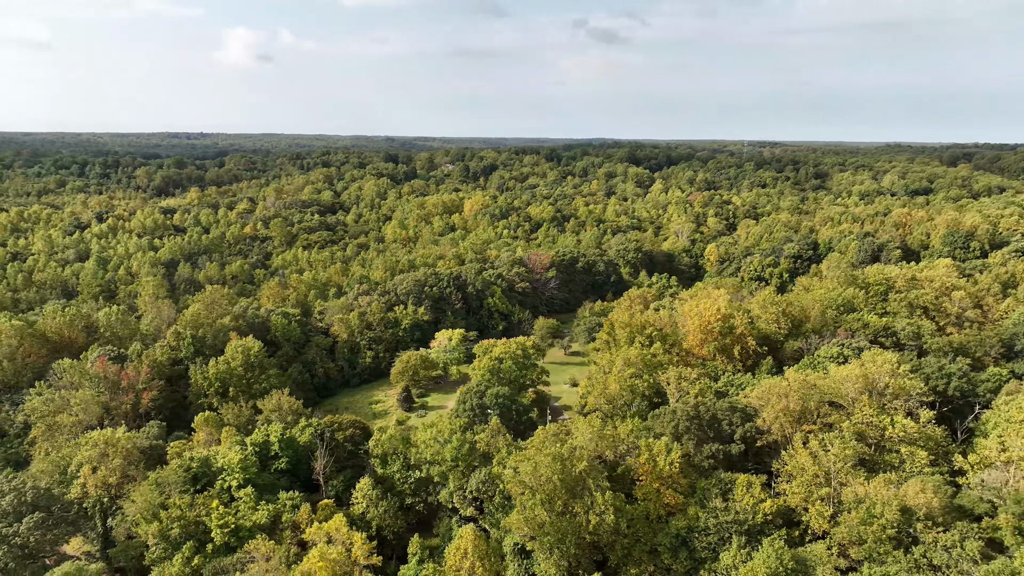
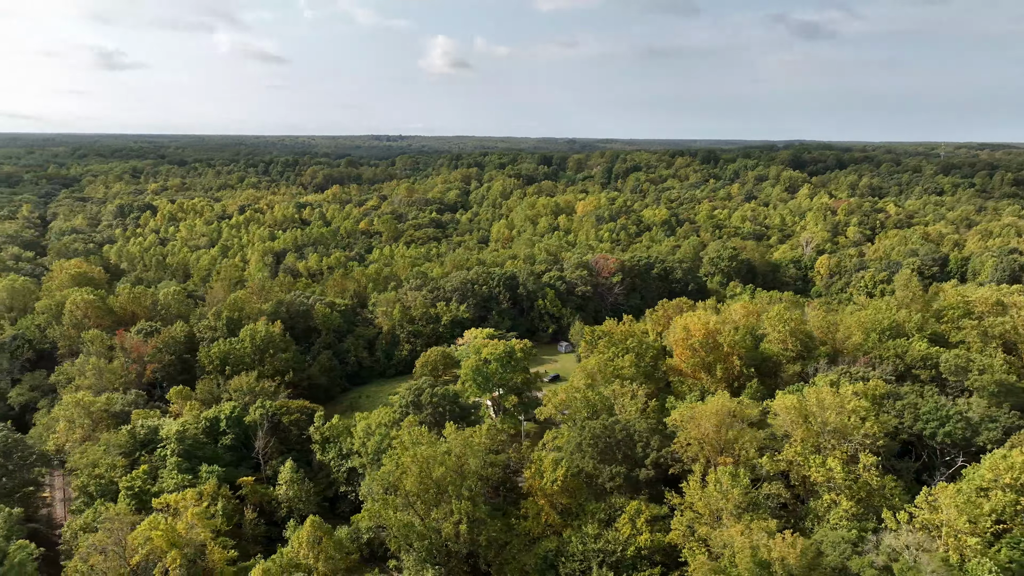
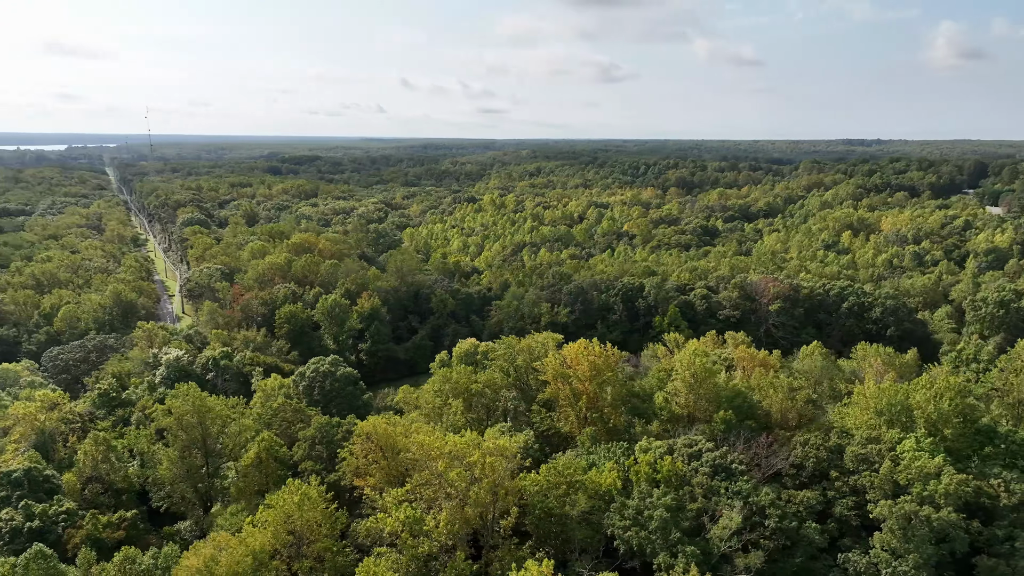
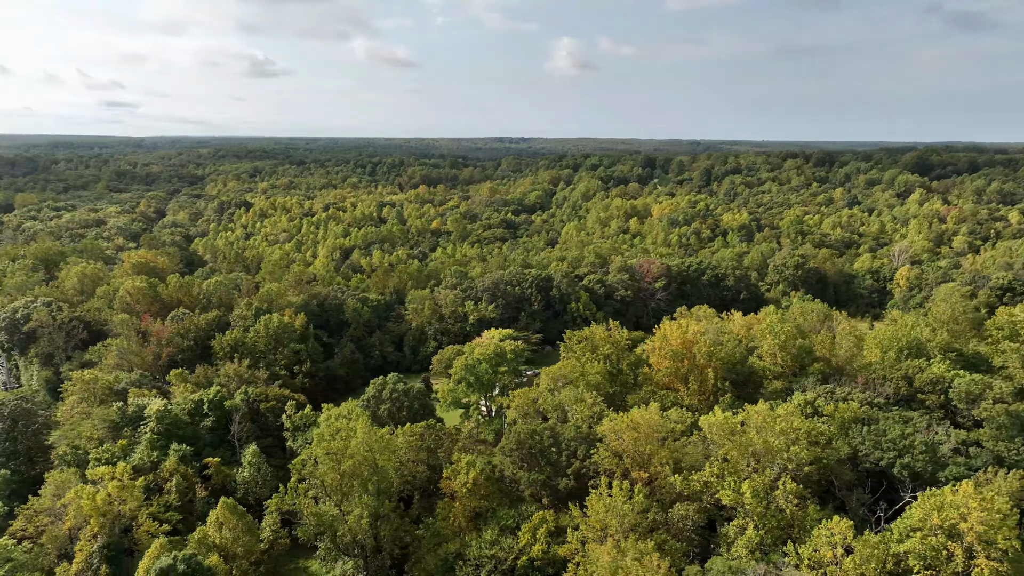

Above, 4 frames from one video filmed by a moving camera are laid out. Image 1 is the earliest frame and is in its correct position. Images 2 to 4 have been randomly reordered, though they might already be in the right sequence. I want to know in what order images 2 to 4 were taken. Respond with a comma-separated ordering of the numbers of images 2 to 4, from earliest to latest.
2, 4, 3
